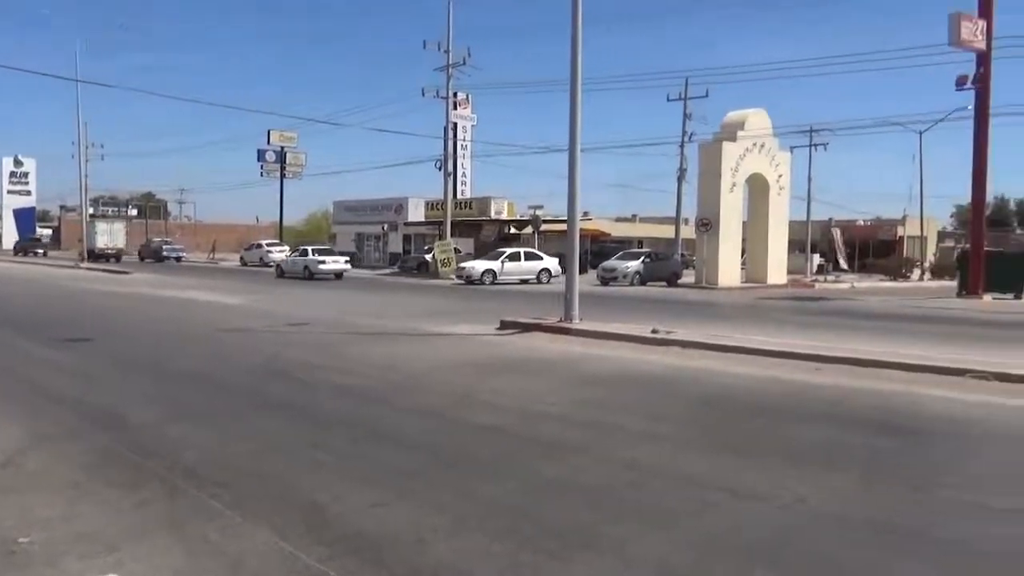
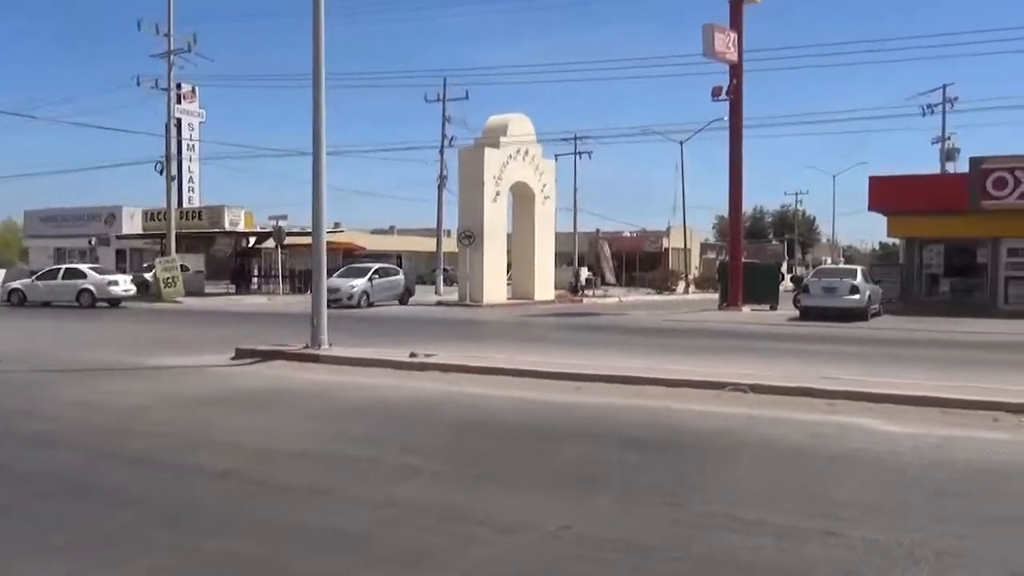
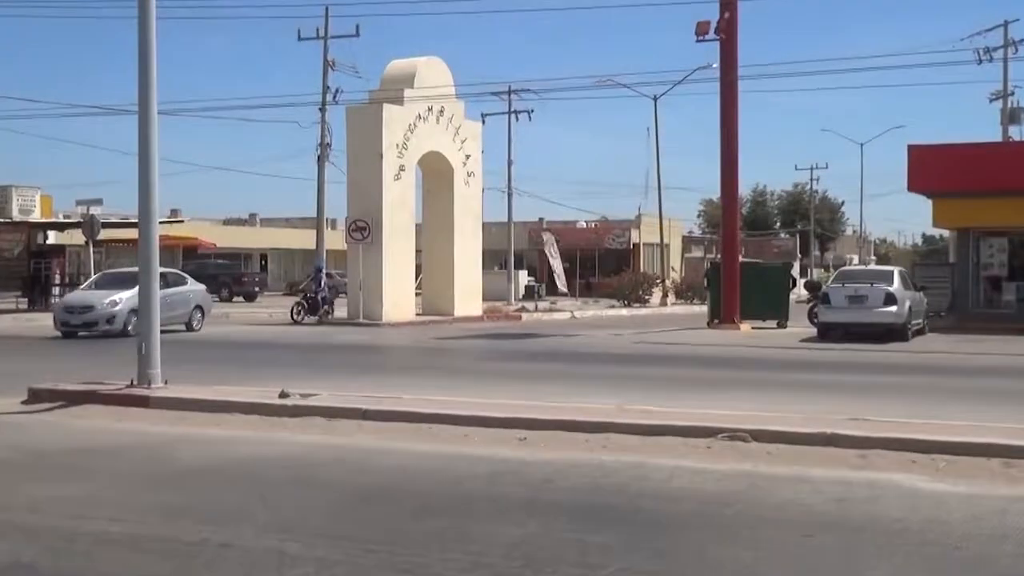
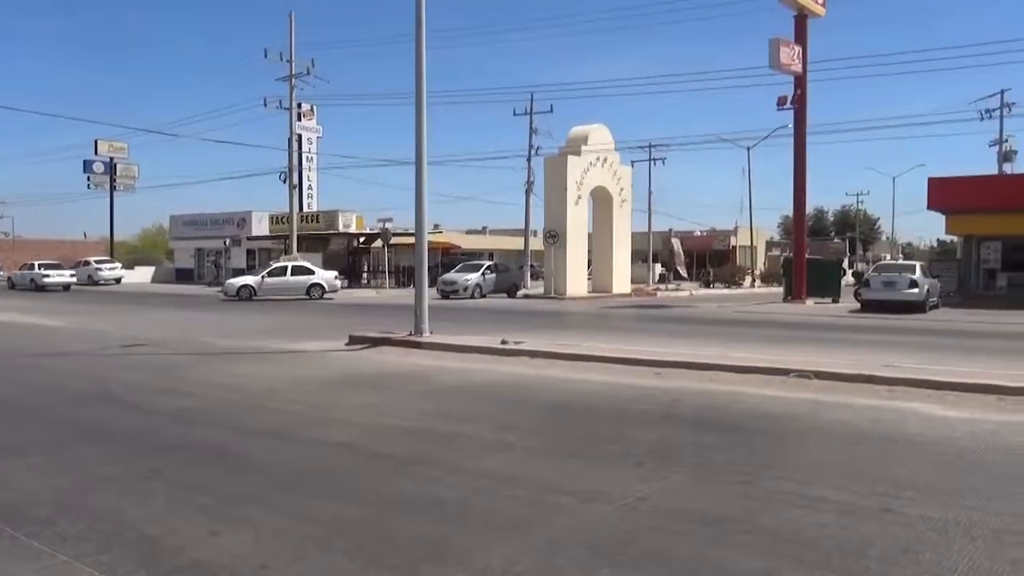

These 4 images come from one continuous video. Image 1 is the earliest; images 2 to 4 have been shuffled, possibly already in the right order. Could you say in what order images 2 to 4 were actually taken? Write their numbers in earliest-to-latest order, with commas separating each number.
4, 2, 3
